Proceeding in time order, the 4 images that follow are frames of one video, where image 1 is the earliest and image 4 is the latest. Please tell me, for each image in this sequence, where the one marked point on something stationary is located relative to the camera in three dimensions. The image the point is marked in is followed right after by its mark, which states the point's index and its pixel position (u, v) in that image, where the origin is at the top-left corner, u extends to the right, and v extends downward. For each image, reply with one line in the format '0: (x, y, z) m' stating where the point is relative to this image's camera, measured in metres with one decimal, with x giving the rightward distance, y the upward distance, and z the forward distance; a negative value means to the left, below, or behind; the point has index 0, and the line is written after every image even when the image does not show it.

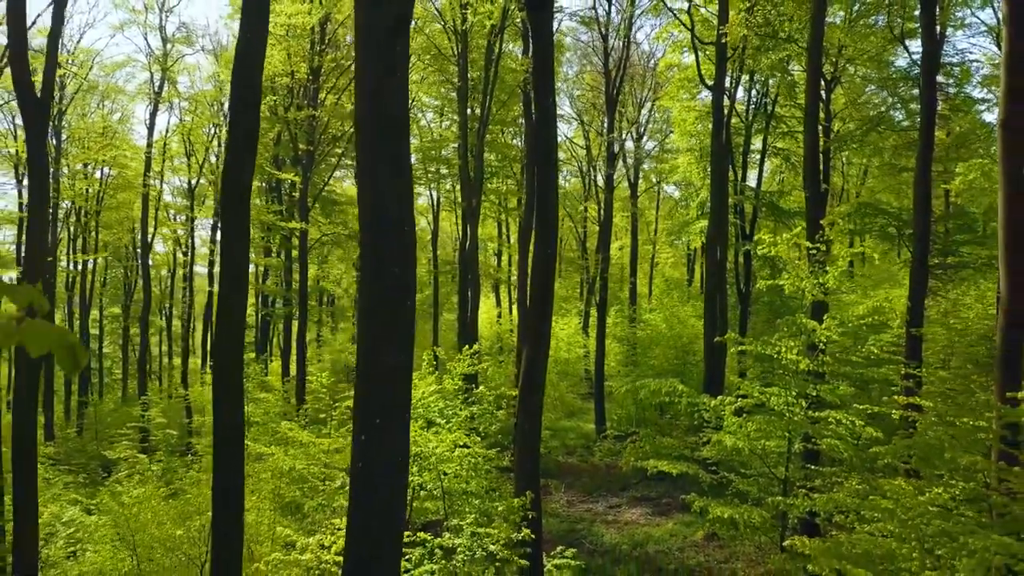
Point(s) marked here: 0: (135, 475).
0: (-6.1, -3.0, +10.5) m
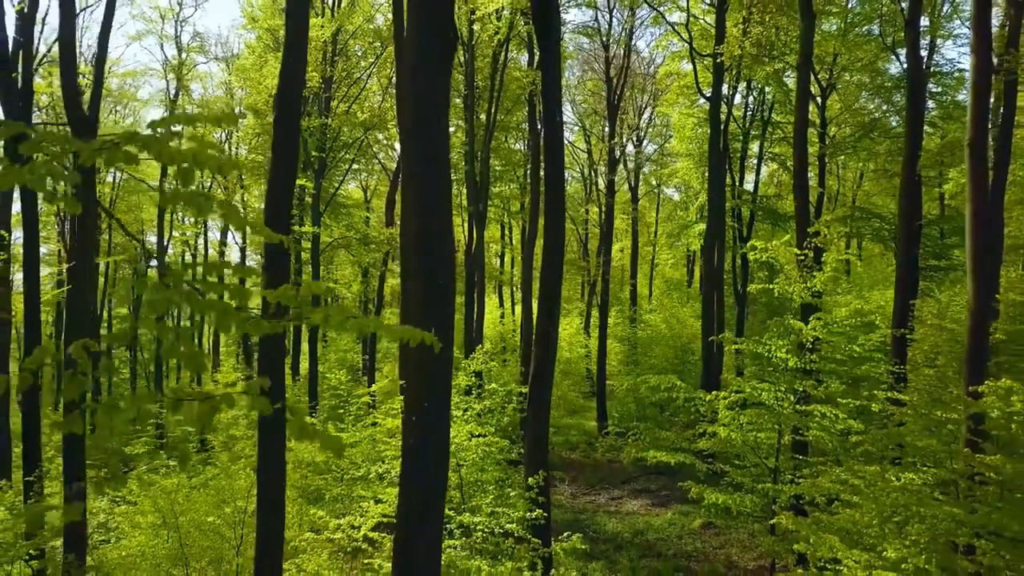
0: (-5.9, -3.0, +11.0) m
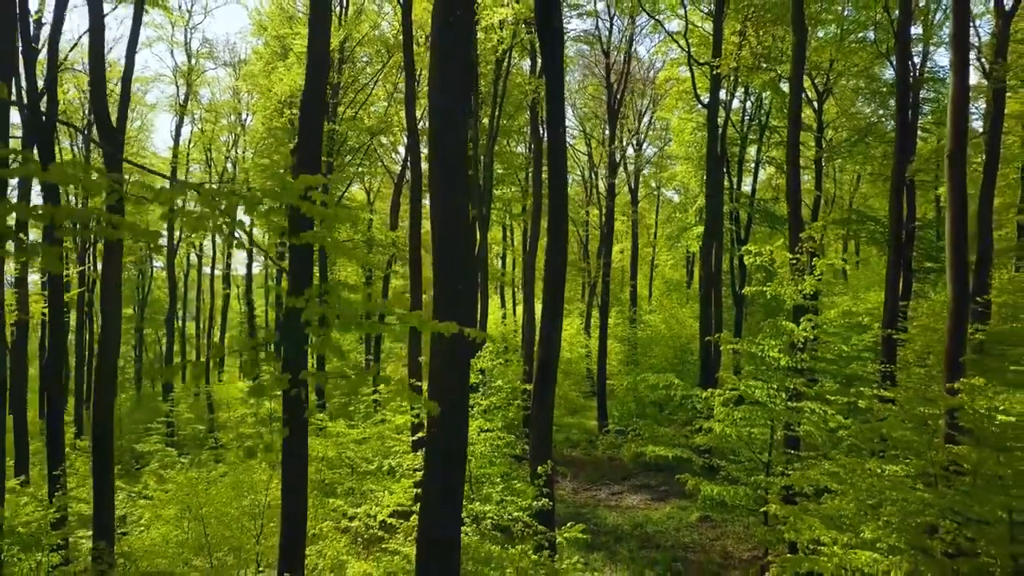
0: (-5.9, -3.1, +11.4) m
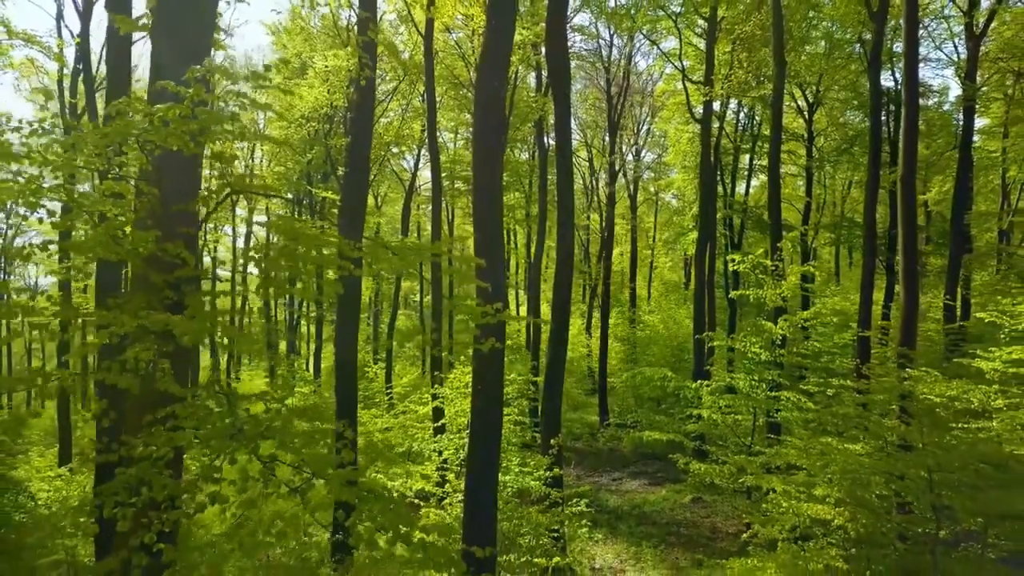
0: (-5.7, -3.1, +12.5) m
